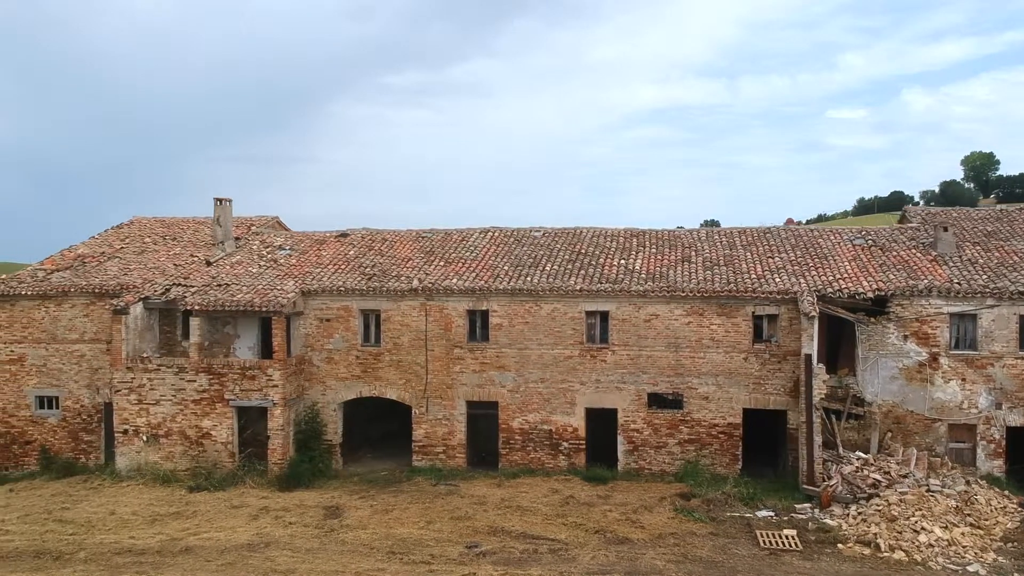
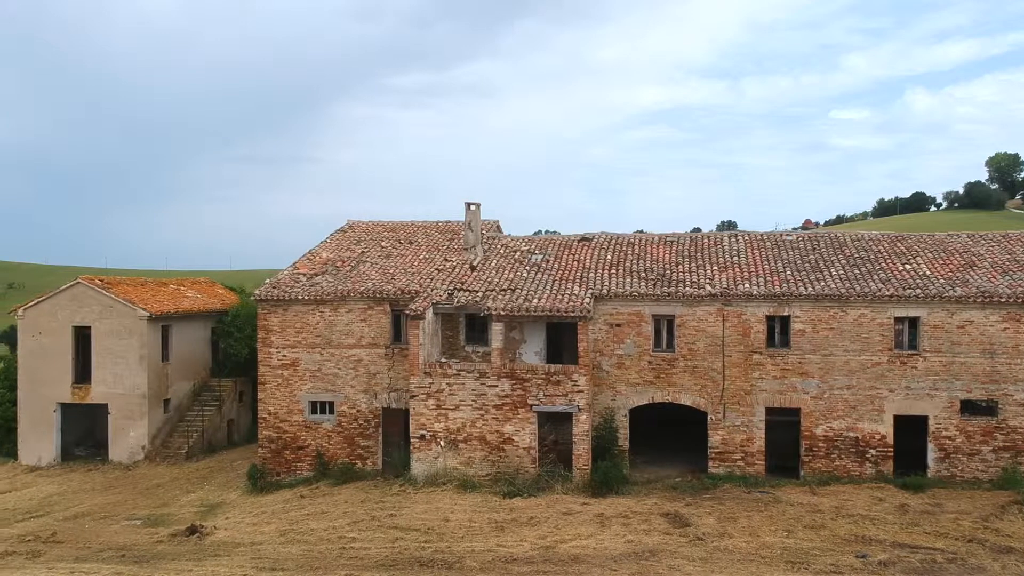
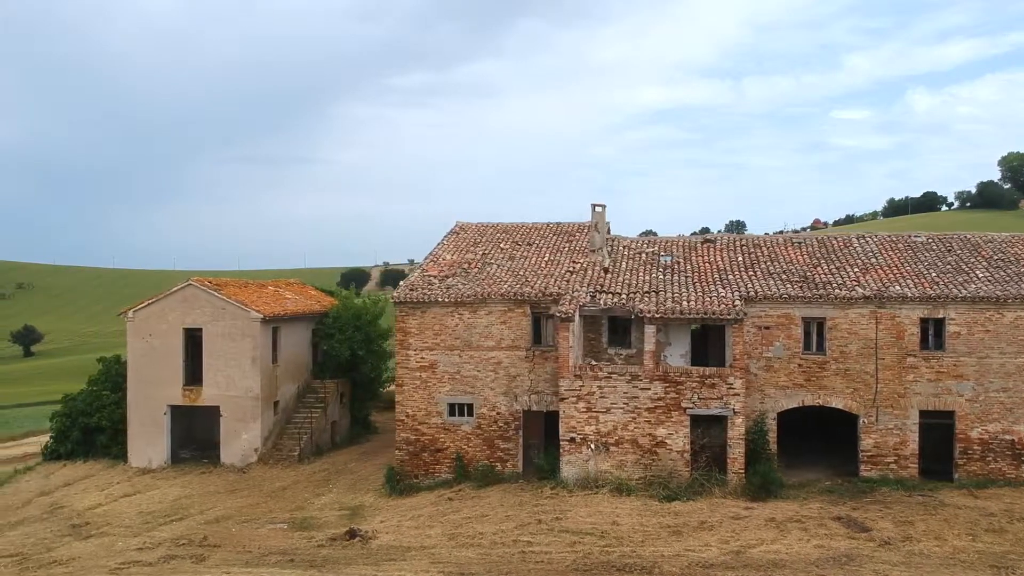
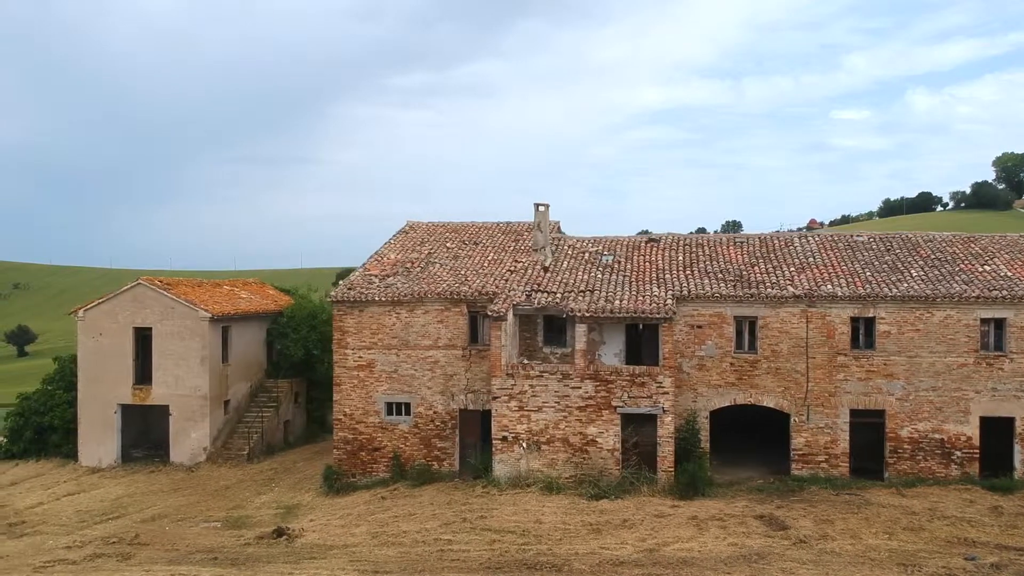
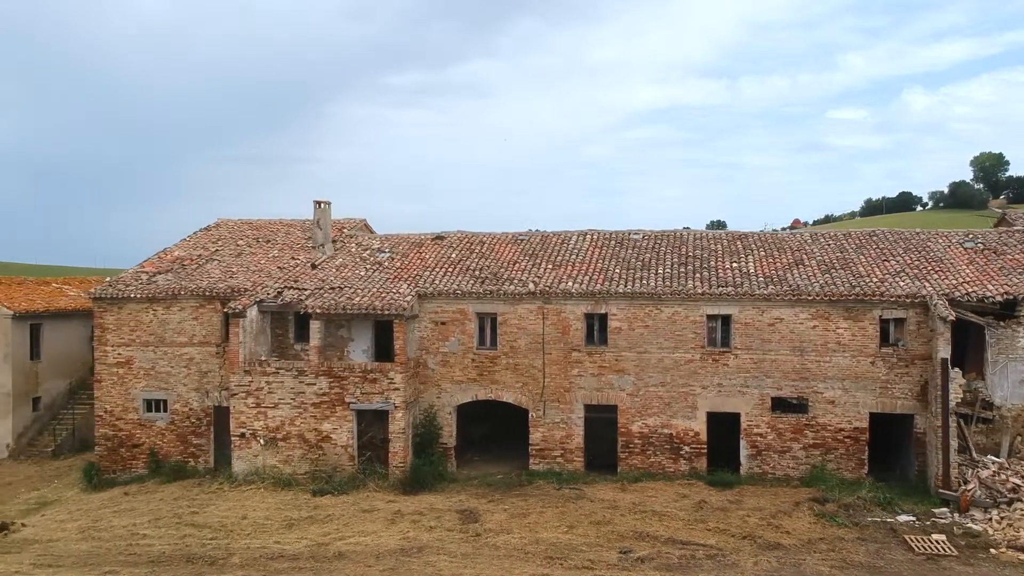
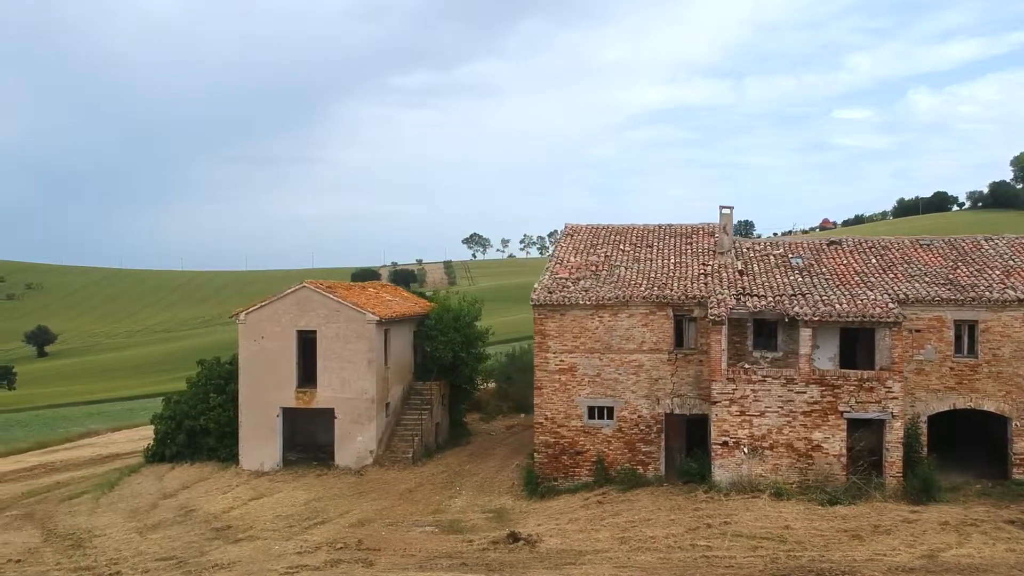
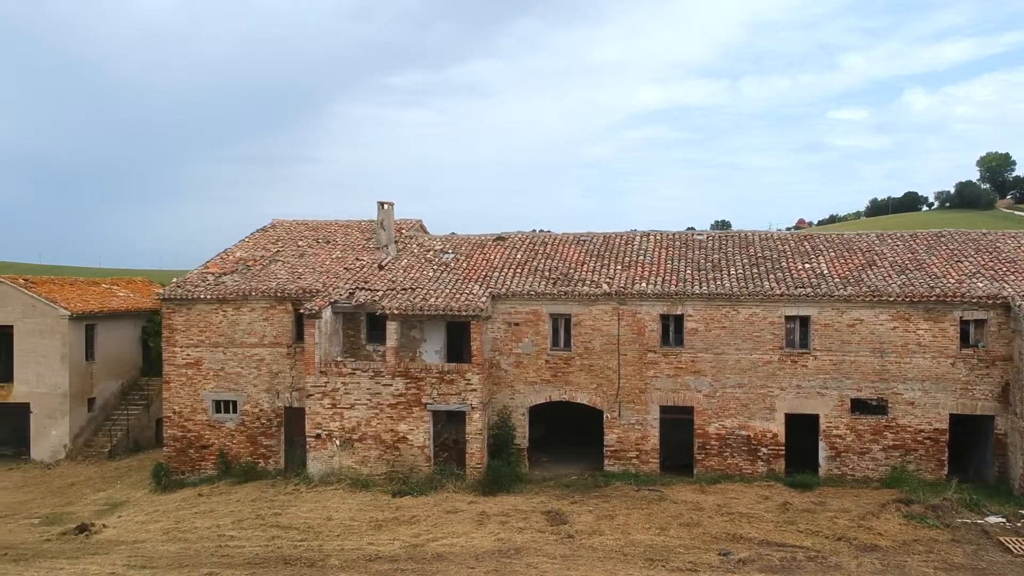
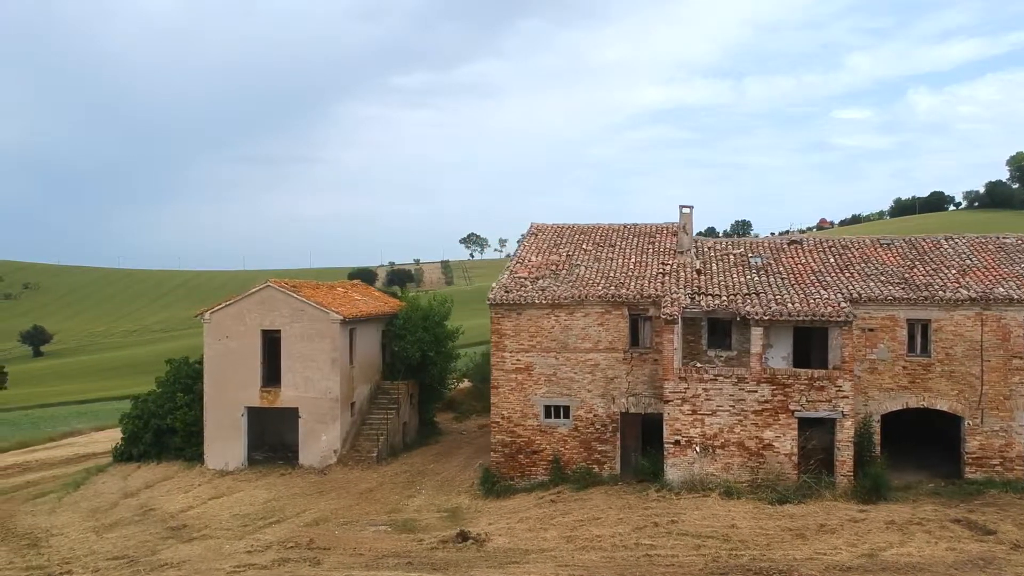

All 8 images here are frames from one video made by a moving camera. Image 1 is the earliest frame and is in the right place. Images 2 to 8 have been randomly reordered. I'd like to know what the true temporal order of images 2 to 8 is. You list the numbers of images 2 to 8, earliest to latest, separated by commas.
5, 7, 2, 4, 3, 8, 6
